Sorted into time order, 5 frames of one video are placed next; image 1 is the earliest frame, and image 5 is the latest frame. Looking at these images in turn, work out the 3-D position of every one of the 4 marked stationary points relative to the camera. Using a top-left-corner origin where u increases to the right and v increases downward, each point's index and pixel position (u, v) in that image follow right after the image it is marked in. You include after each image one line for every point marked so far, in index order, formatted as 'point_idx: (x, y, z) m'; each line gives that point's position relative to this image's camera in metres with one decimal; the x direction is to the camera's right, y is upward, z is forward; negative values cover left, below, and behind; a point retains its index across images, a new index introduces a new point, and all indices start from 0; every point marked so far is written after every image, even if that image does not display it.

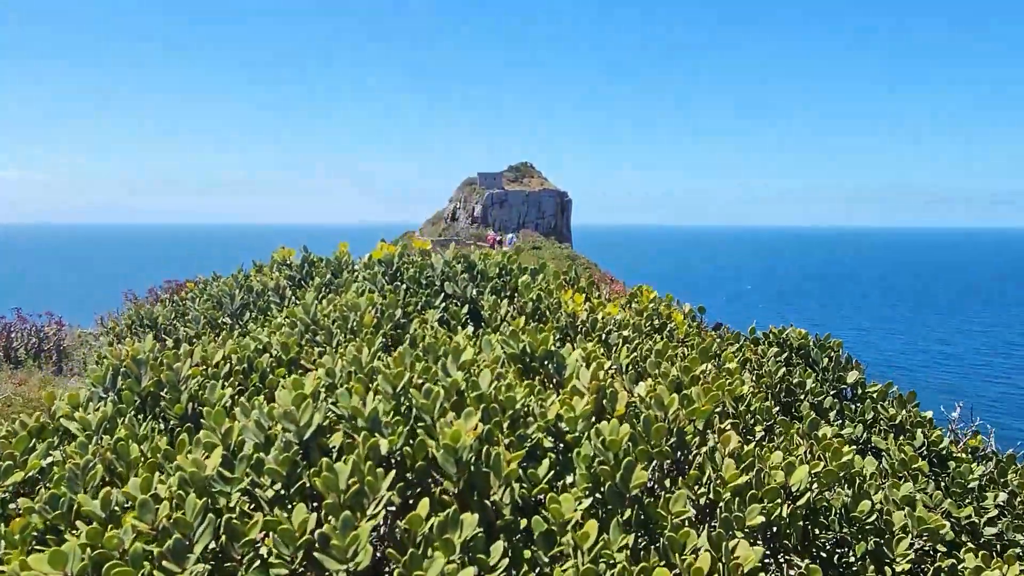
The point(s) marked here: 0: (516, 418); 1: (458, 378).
0: (0.0, -1.0, +7.2) m
1: (-0.4, -0.7, +7.5) m
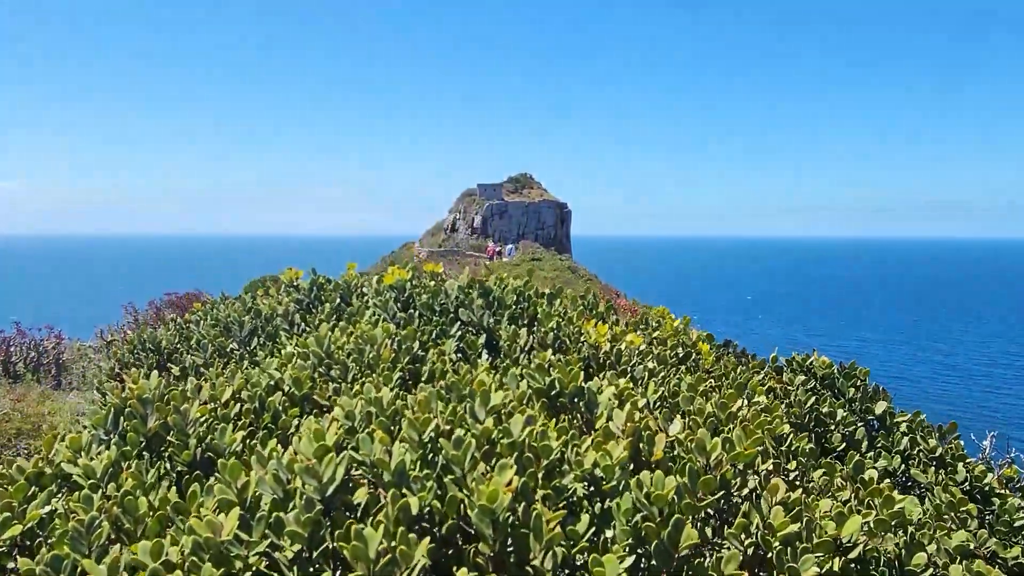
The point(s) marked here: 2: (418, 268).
0: (+0.3, -1.3, +6.8) m
1: (-0.2, -1.1, +7.0) m
2: (-1.7, +0.3, +16.6) m
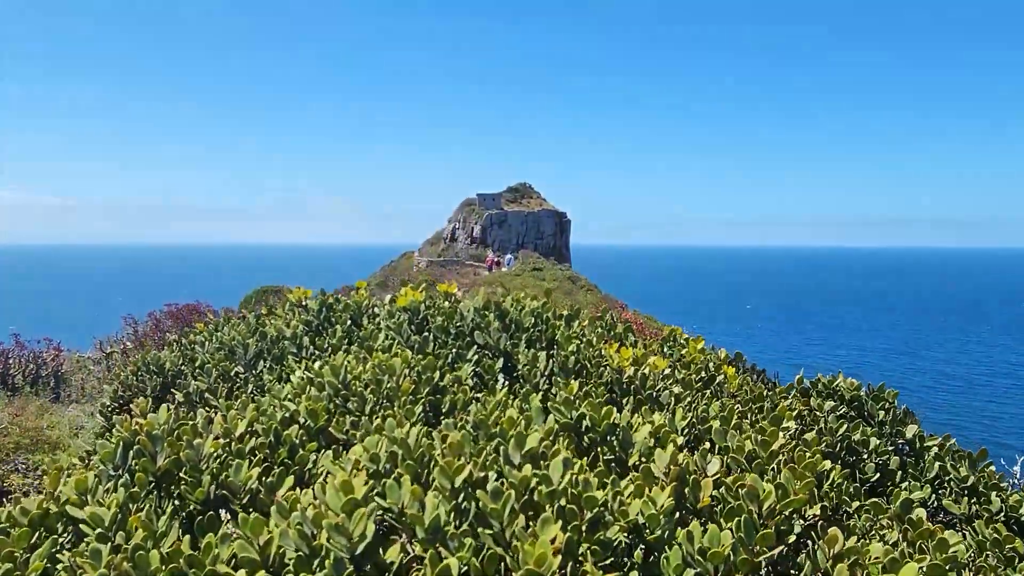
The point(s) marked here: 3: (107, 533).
0: (+0.6, -1.6, +6.3) m
1: (+0.1, -1.3, +6.5) m
2: (-1.4, 0.0, +16.1) m
3: (-3.1, -1.9, +7.0) m
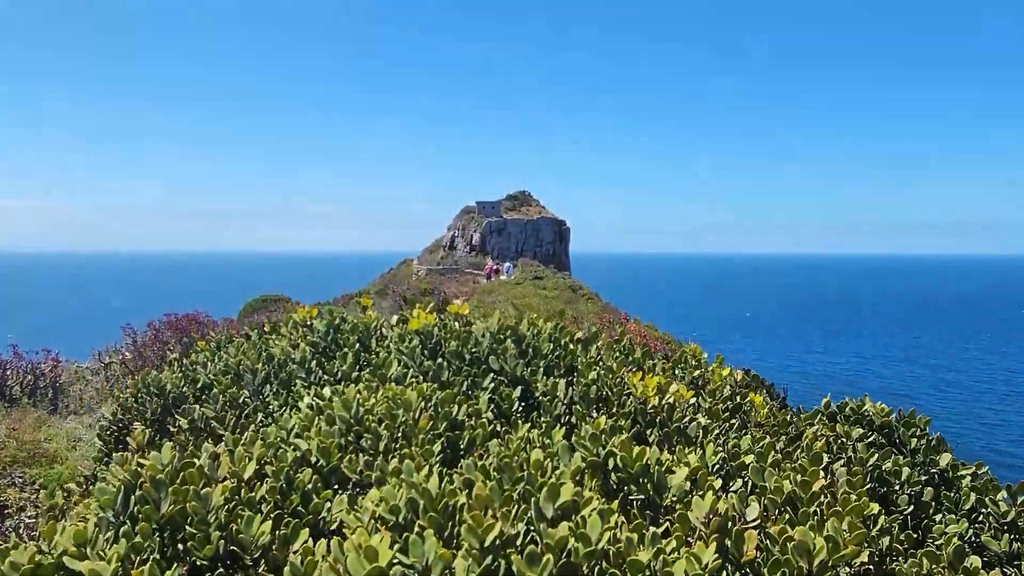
0: (+0.8, -1.9, +5.8) m
1: (+0.3, -1.6, +6.0) m
2: (-1.2, -0.4, +15.6) m
3: (-2.9, -2.2, +6.5) m
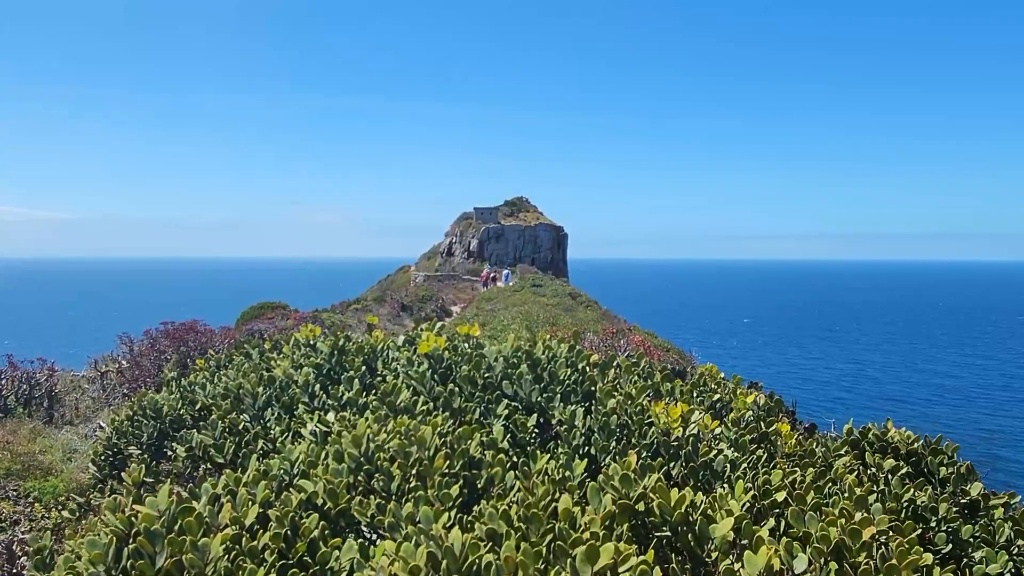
0: (+1.0, -2.1, +5.2) m
1: (+0.5, -1.8, +5.4) m
2: (-1.0, -0.7, +15.0) m
3: (-2.7, -2.4, +5.9) m
